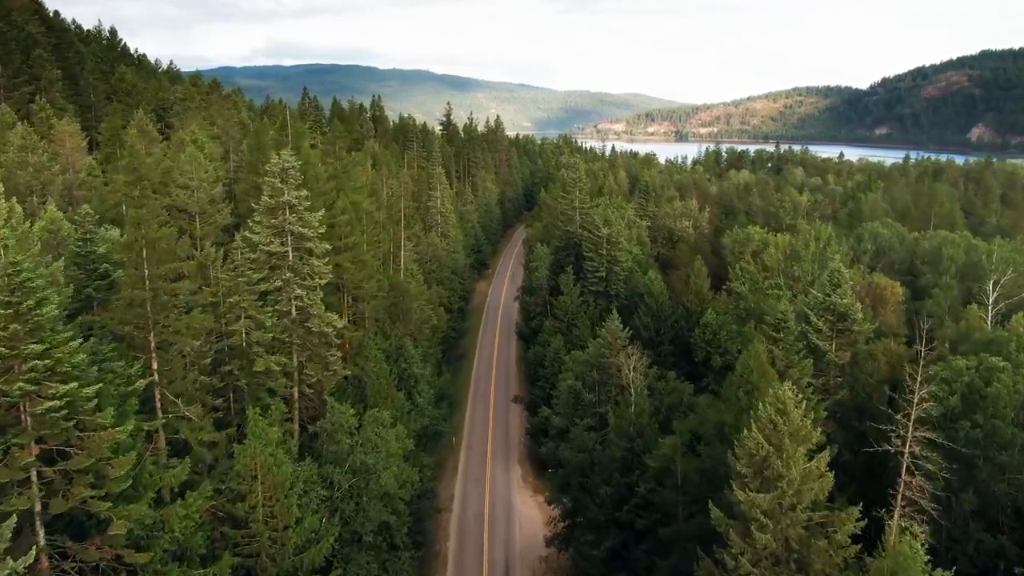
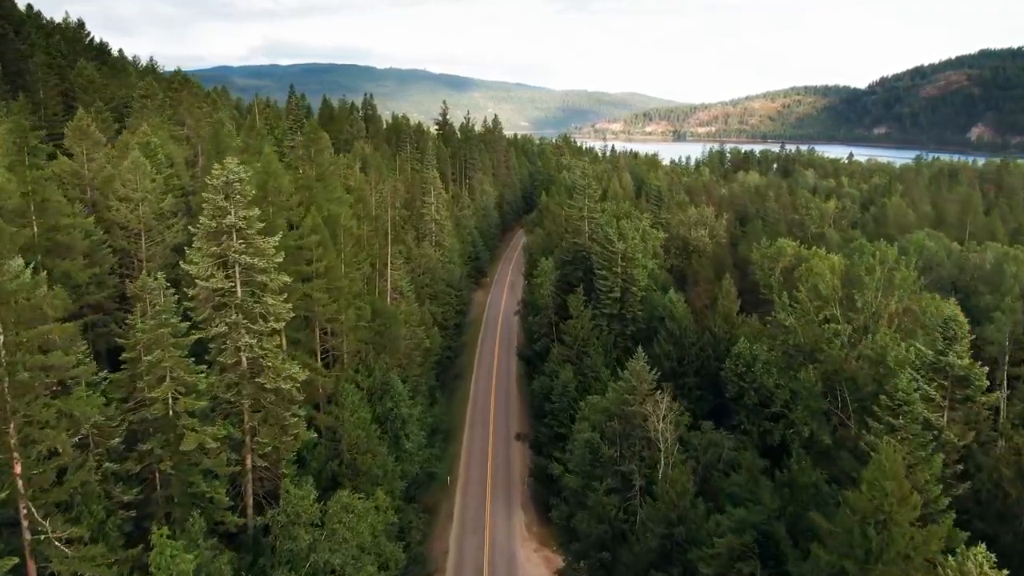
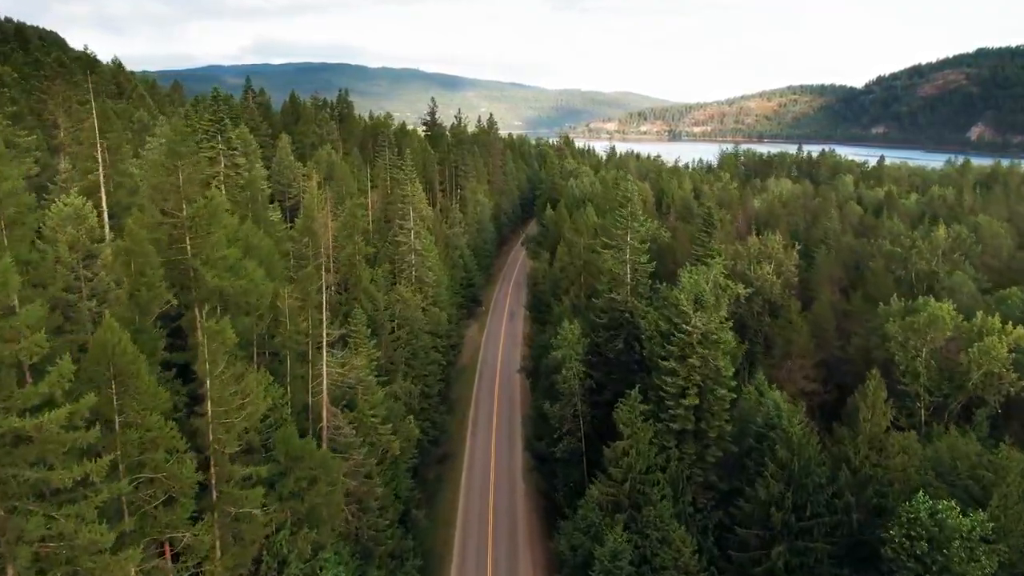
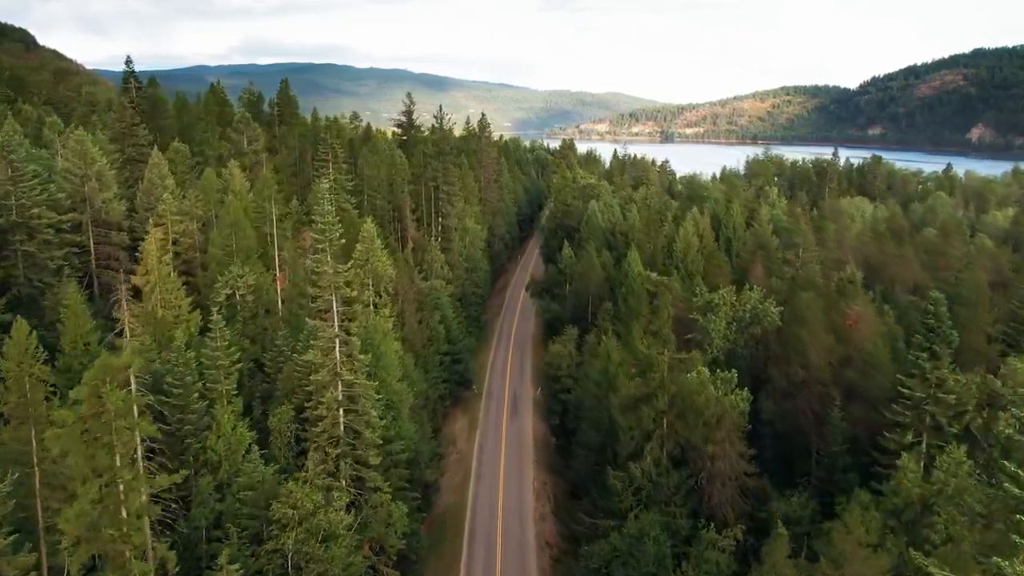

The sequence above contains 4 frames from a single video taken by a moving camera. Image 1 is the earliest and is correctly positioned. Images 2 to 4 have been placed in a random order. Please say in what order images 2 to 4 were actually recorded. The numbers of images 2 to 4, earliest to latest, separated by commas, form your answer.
2, 3, 4
